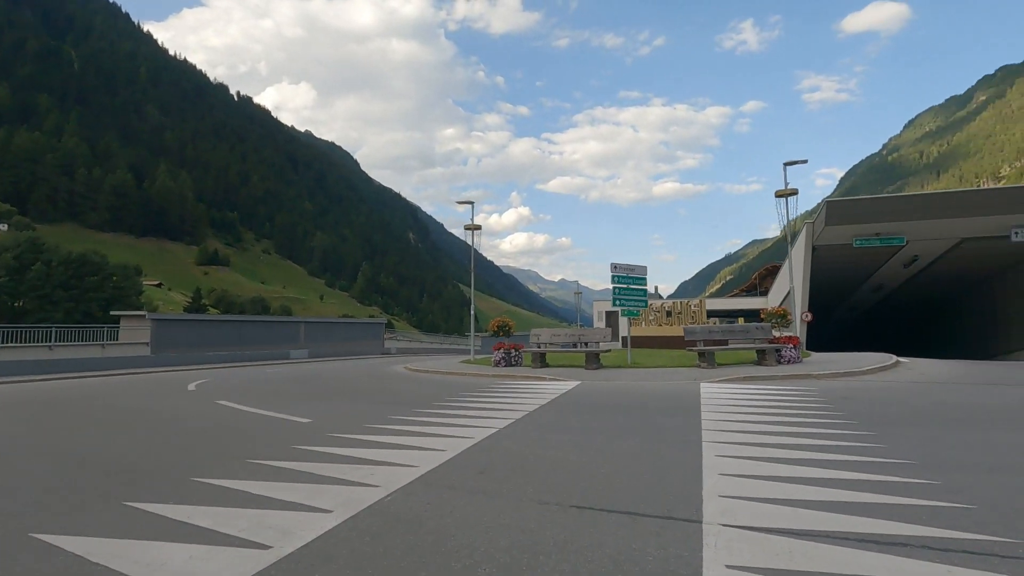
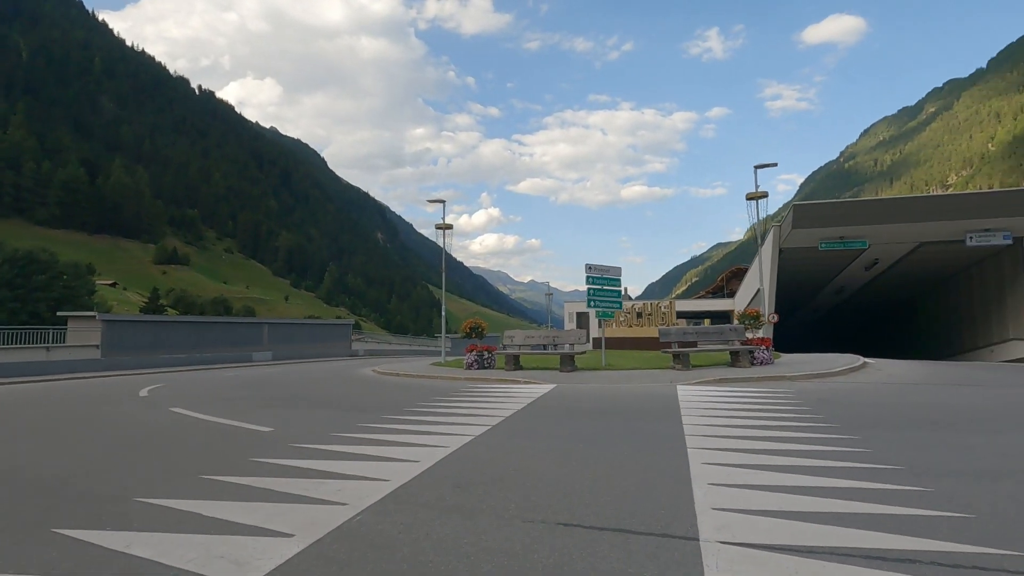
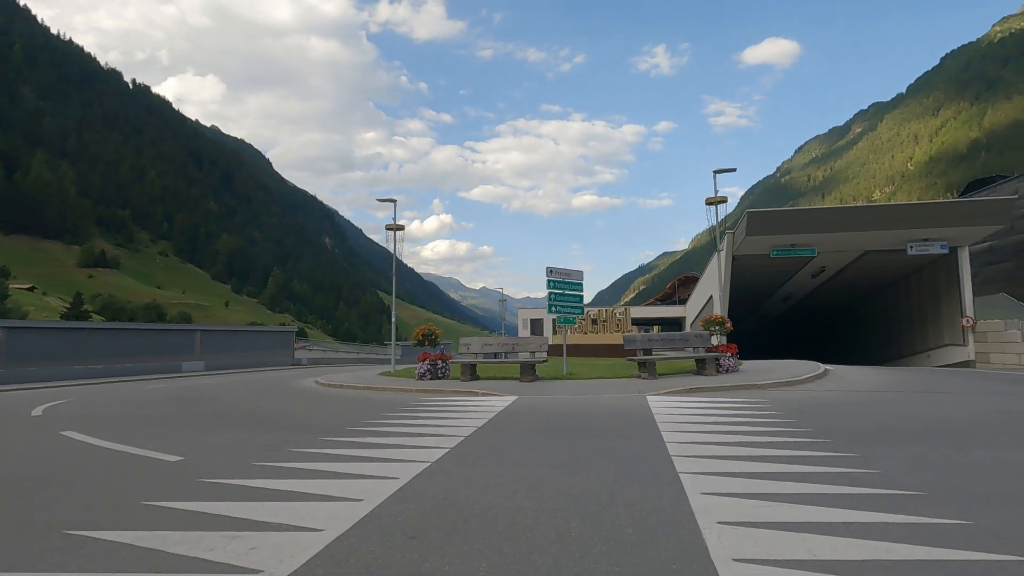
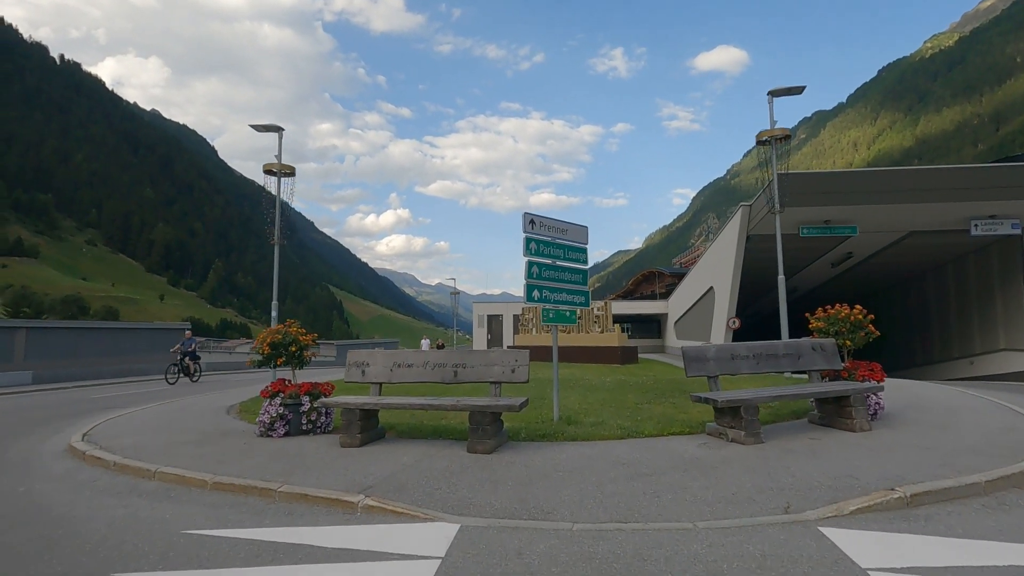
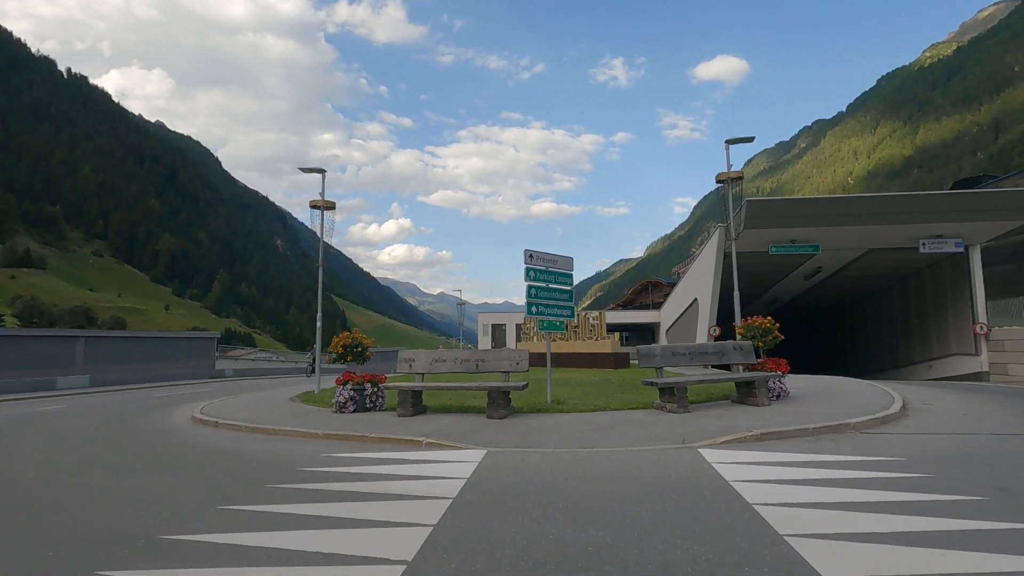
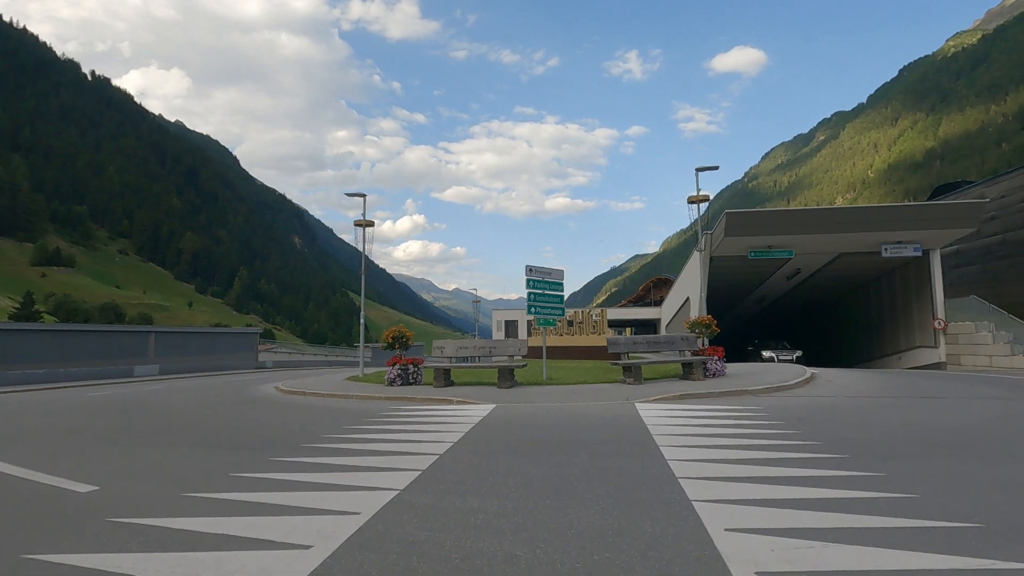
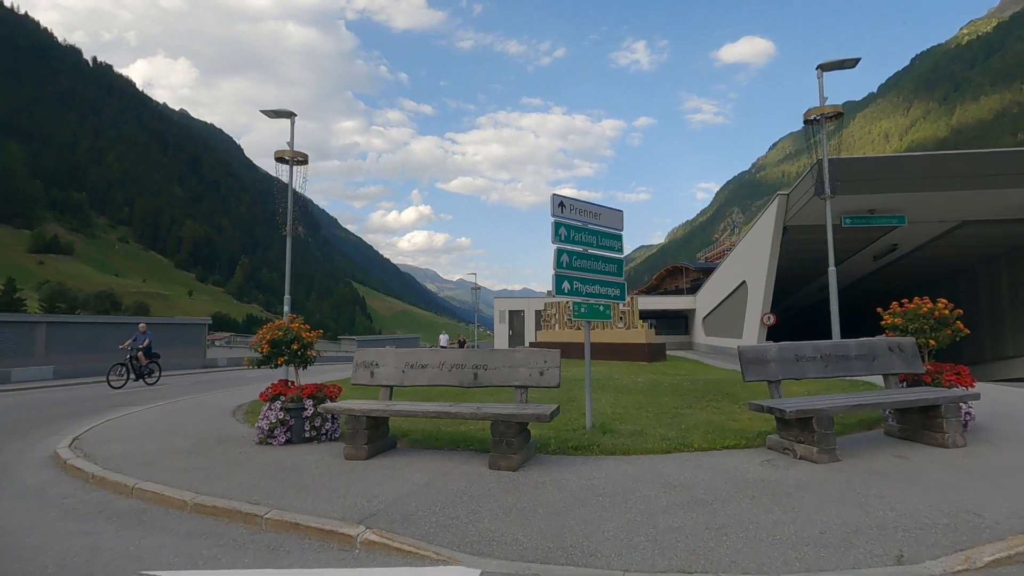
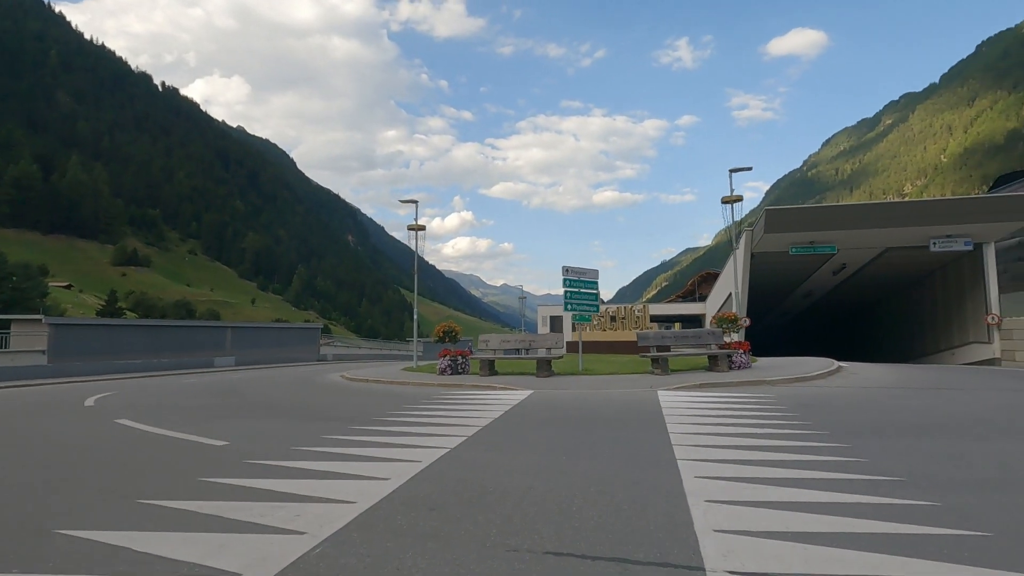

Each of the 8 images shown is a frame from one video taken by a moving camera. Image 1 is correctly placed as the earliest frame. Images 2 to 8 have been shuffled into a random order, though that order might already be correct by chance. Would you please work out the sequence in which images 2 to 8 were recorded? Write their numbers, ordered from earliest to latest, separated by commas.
2, 8, 3, 6, 5, 4, 7
